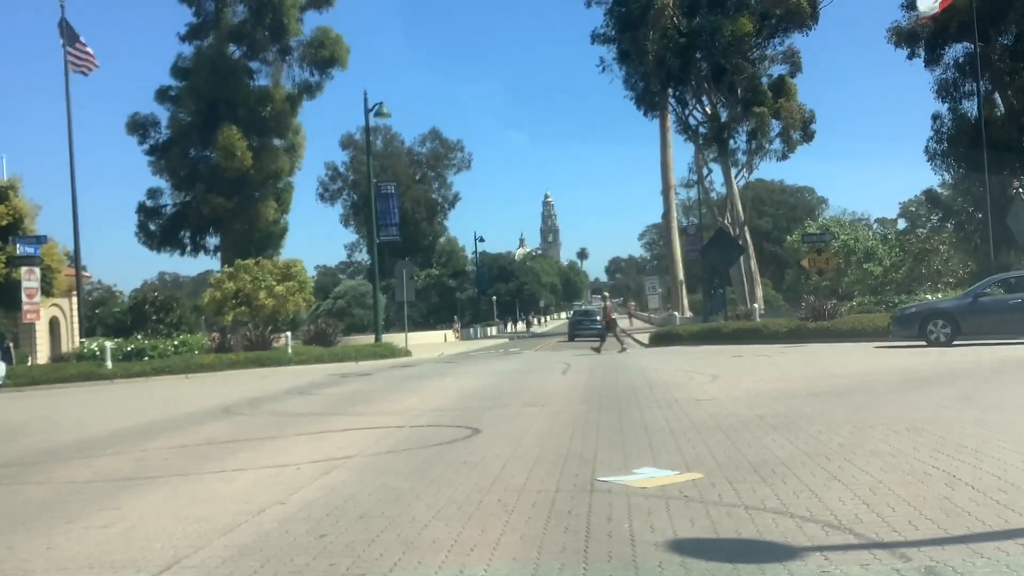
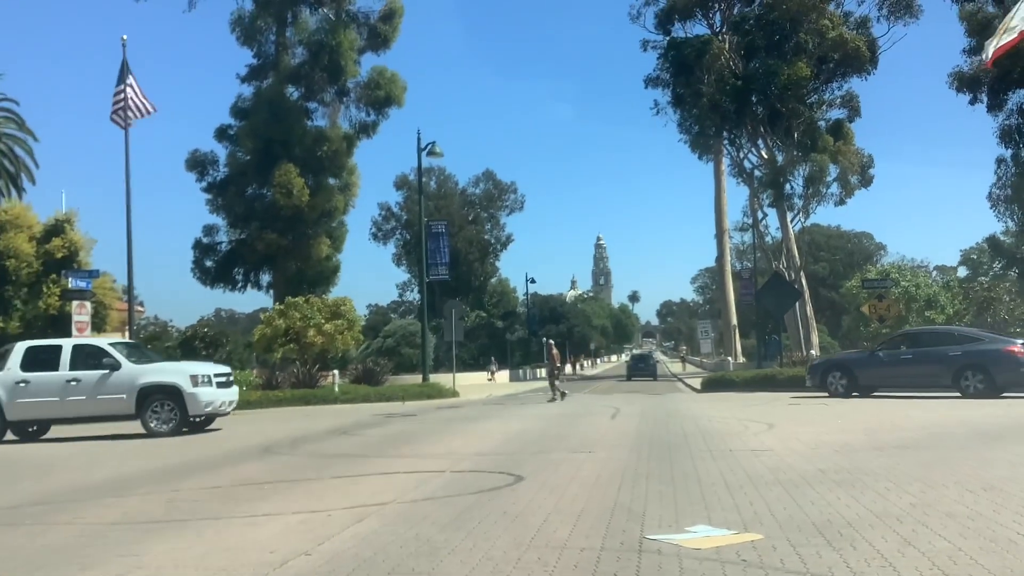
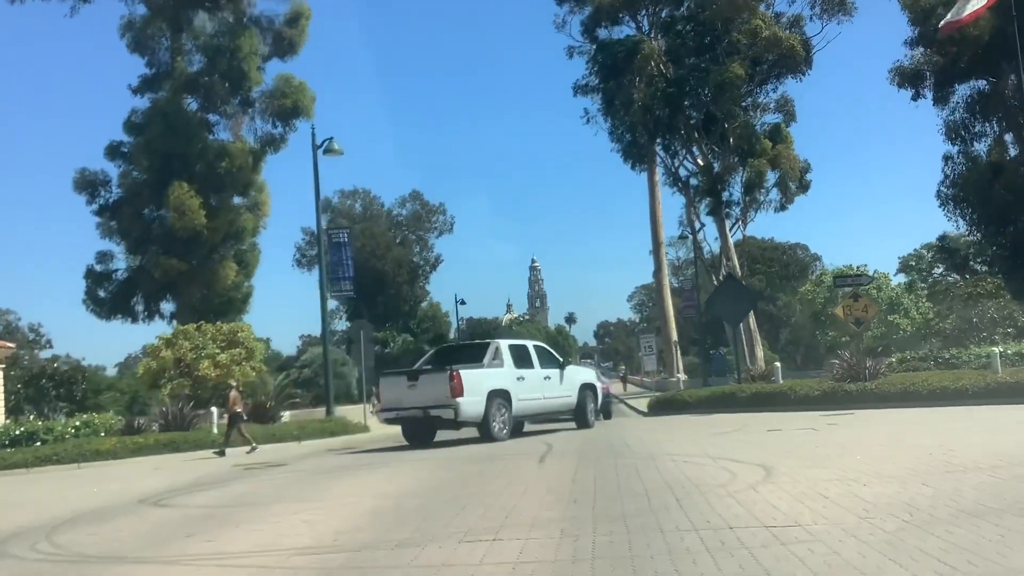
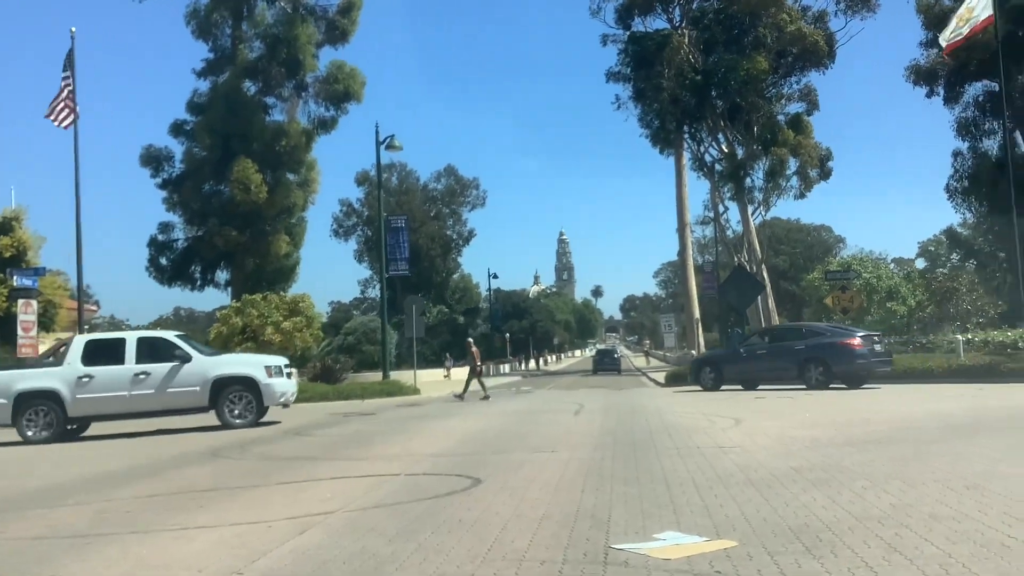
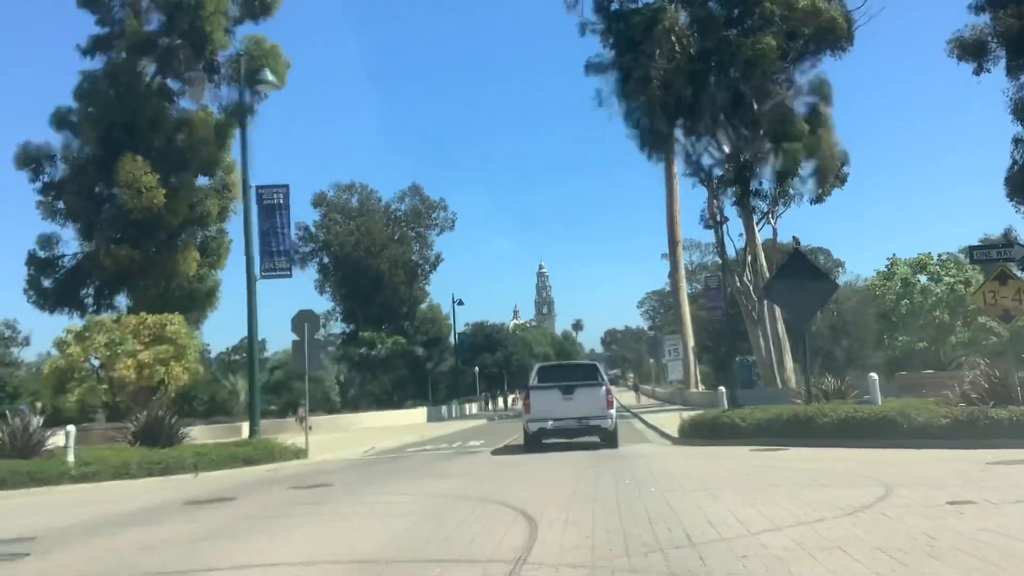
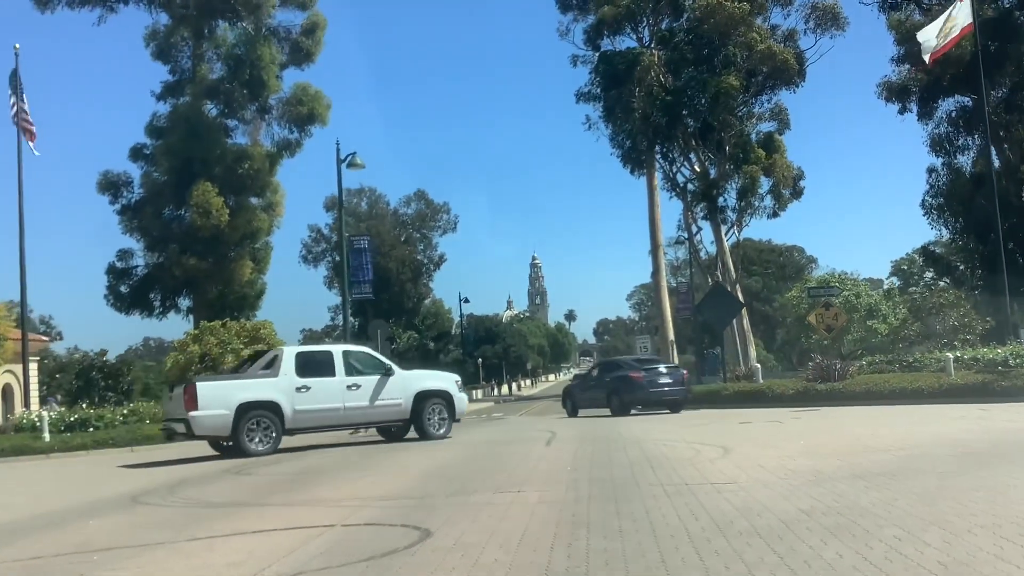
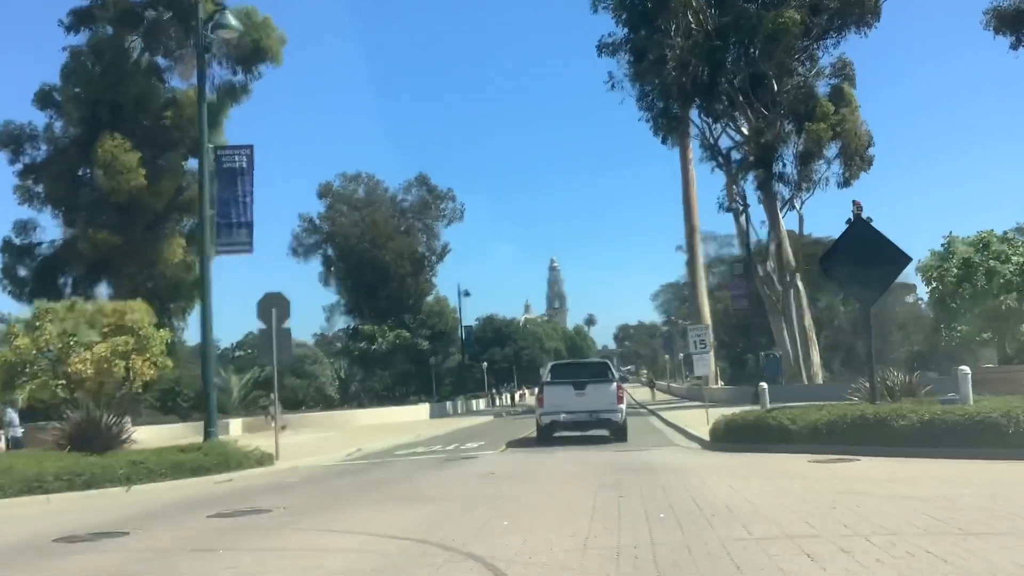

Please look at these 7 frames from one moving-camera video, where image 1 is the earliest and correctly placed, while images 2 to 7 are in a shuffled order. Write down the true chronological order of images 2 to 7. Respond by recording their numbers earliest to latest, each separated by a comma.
2, 4, 6, 3, 5, 7
